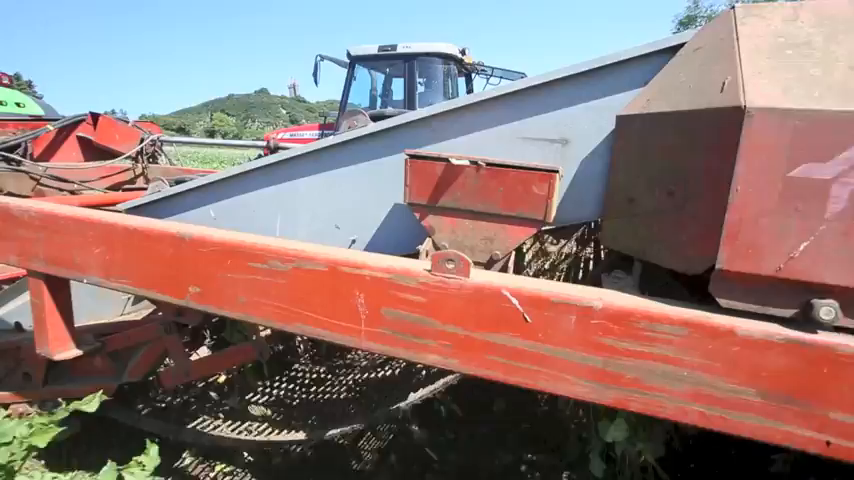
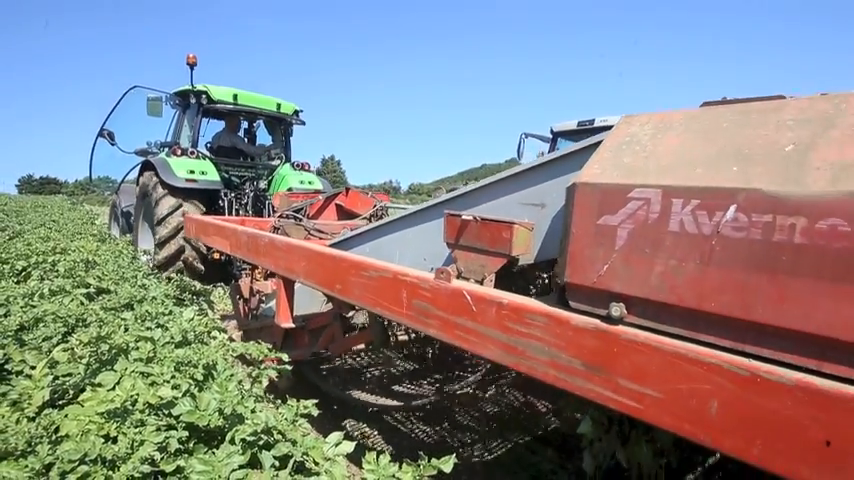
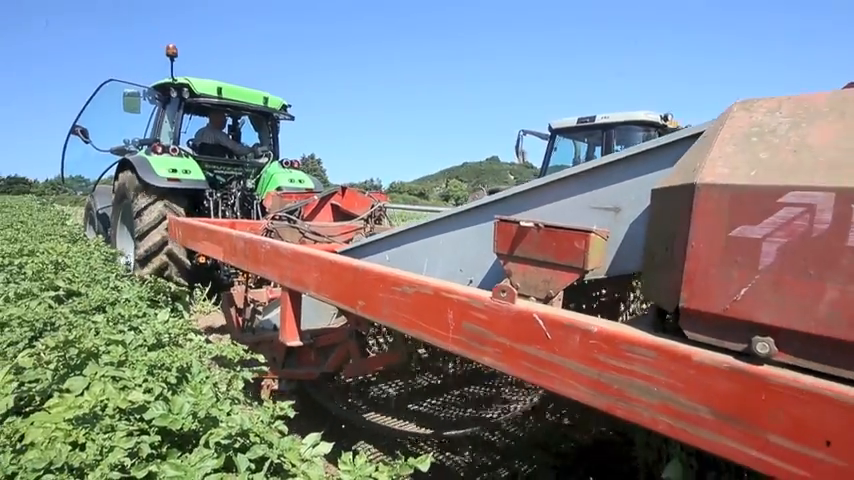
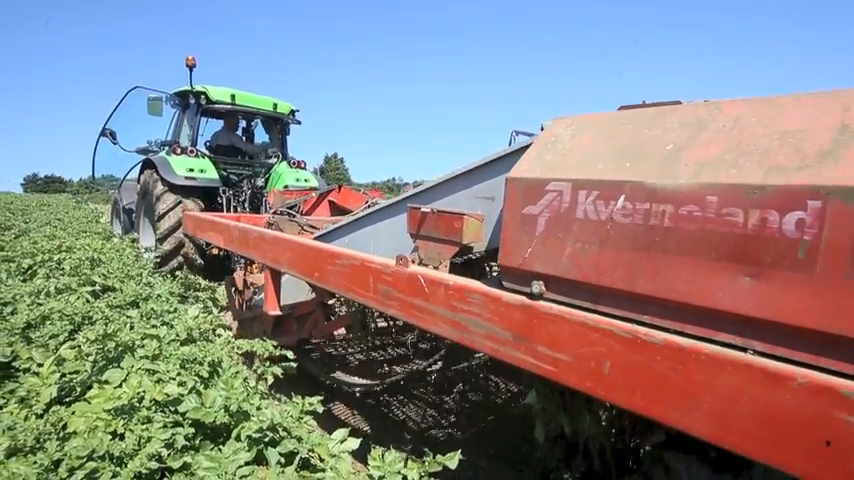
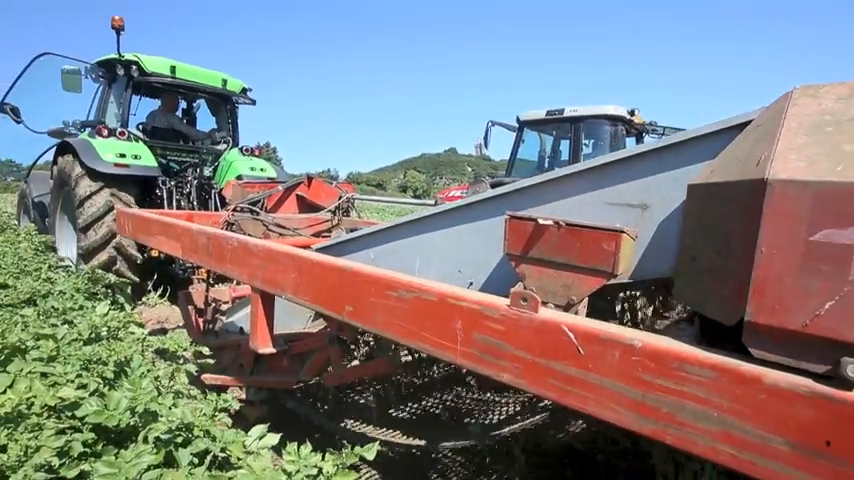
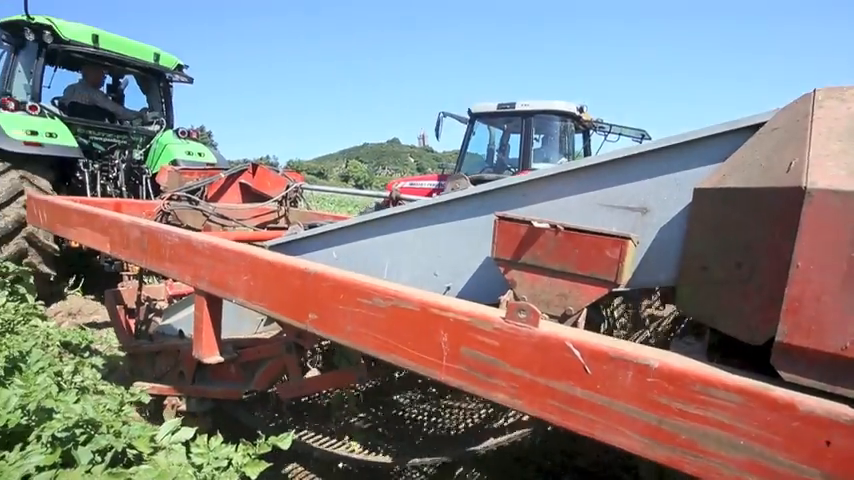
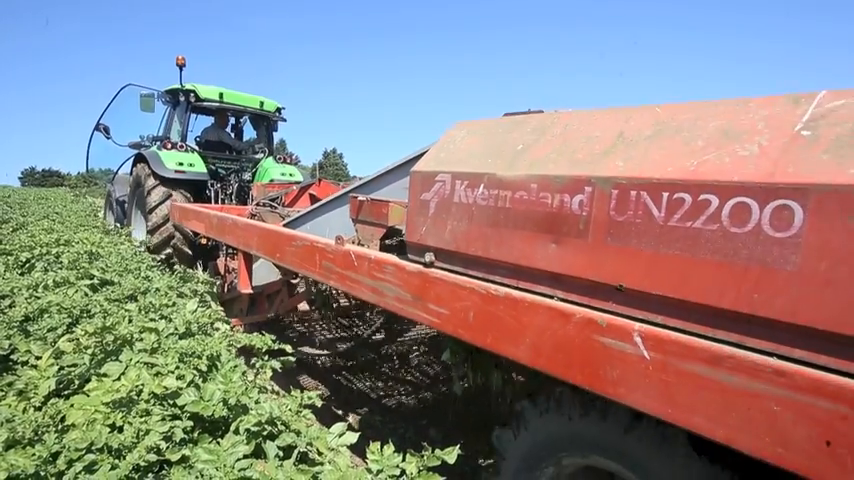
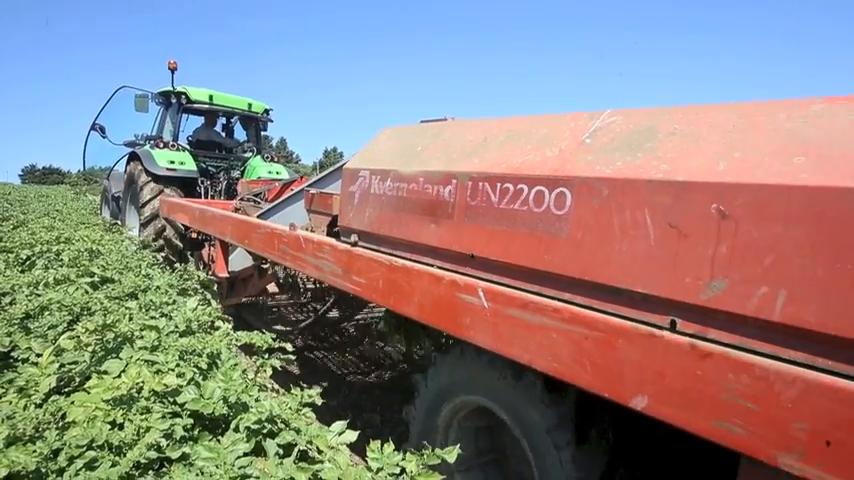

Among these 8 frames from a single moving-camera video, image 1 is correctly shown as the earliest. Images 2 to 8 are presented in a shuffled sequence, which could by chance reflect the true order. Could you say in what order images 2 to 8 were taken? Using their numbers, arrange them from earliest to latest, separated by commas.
6, 5, 3, 2, 4, 7, 8
